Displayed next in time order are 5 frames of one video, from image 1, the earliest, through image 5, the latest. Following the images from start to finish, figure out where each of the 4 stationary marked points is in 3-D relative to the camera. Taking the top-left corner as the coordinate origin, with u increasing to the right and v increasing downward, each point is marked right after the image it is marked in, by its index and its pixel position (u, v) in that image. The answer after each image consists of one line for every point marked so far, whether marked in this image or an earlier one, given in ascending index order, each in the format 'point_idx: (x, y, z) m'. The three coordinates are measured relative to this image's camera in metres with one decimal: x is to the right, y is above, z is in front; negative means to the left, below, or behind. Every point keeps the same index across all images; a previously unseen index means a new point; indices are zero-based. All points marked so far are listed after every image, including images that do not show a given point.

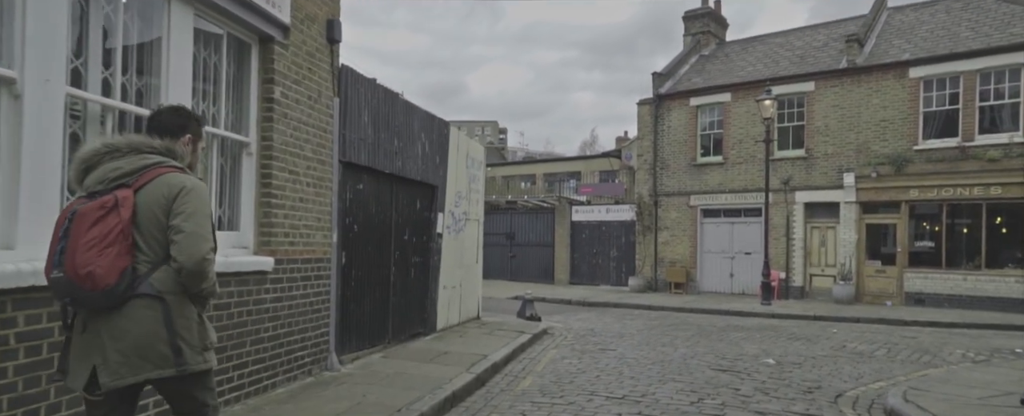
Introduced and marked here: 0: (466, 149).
0: (-0.6, +1.0, +10.6) m
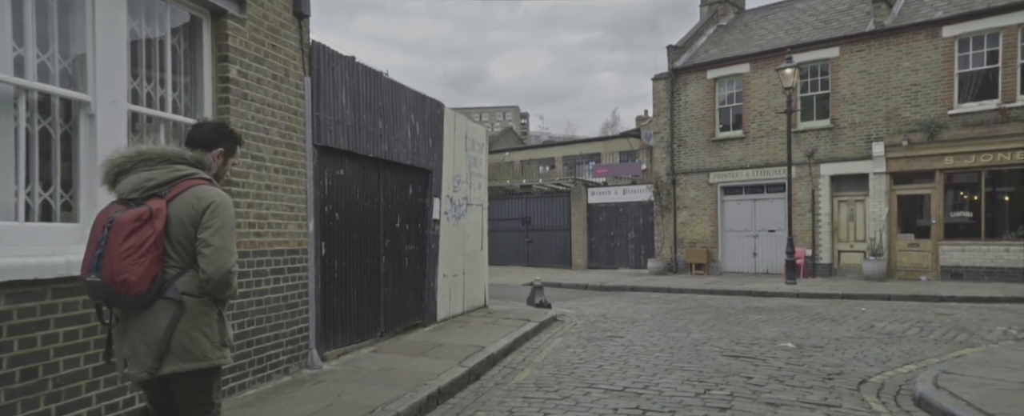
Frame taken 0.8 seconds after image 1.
0: (-0.6, +1.2, +10.1) m
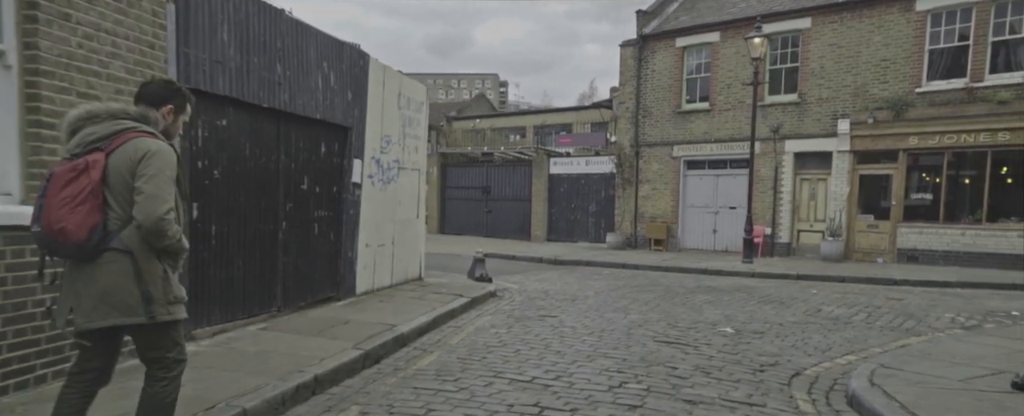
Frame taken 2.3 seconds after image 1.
0: (-1.5, +1.7, +9.2) m
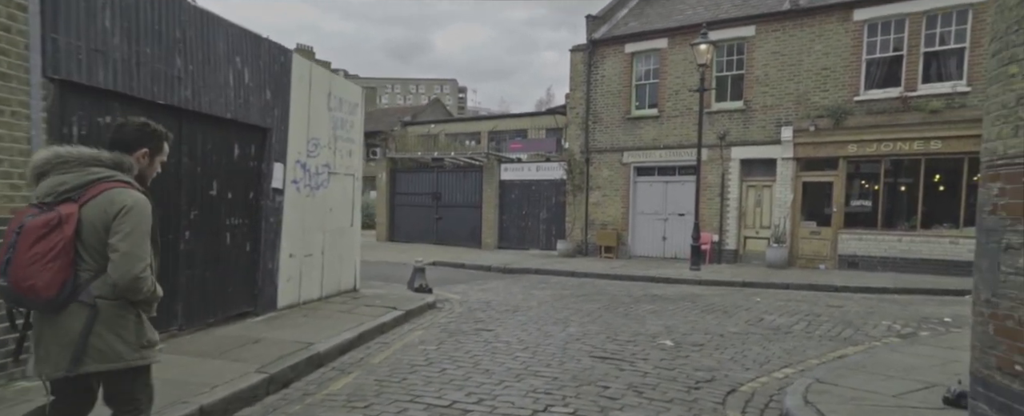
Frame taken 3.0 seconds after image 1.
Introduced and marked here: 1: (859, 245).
0: (-2.3, +1.6, +8.8) m
1: (+7.9, -0.8, +15.5) m
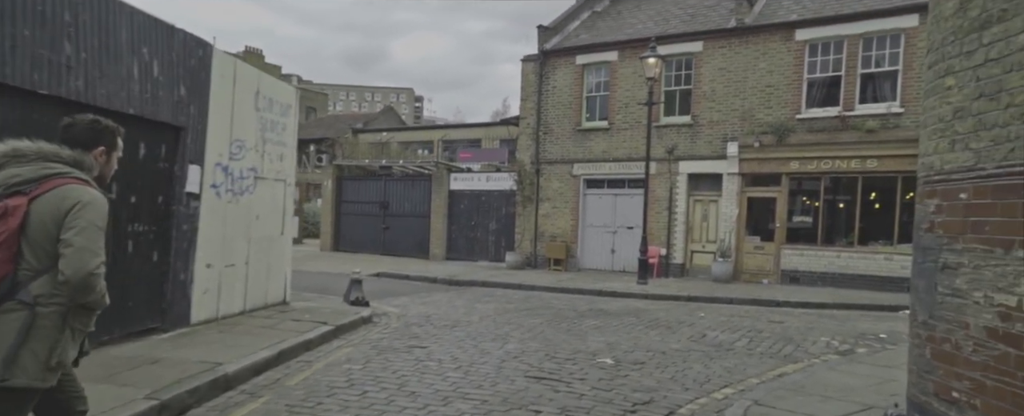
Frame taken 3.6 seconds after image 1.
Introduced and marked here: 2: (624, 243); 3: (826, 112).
0: (-3.1, +1.5, +8.3) m
1: (+6.6, -1.2, +15.7) m
2: (+3.1, -1.0, +18.9) m
3: (+7.1, +2.2, +15.4) m
